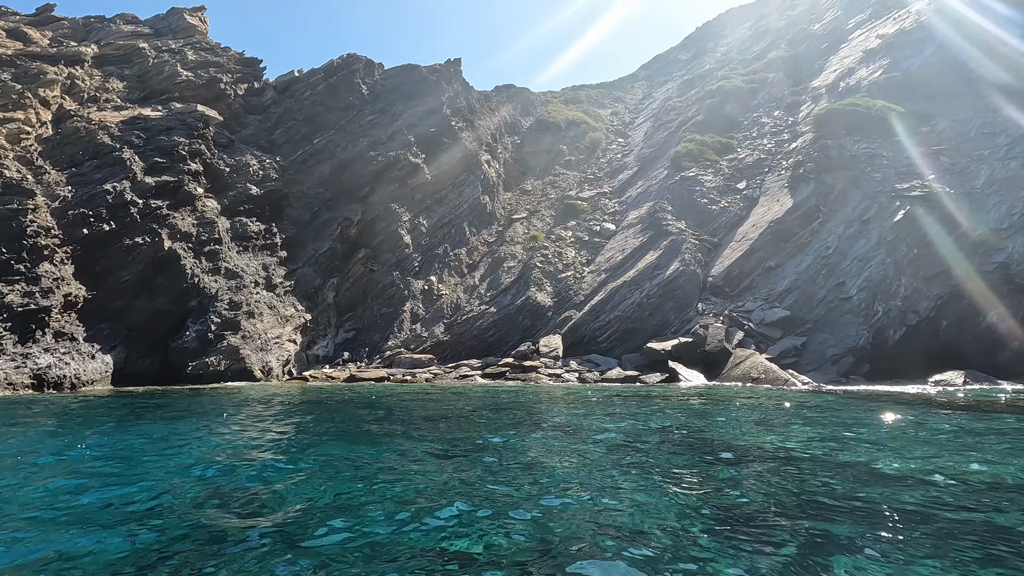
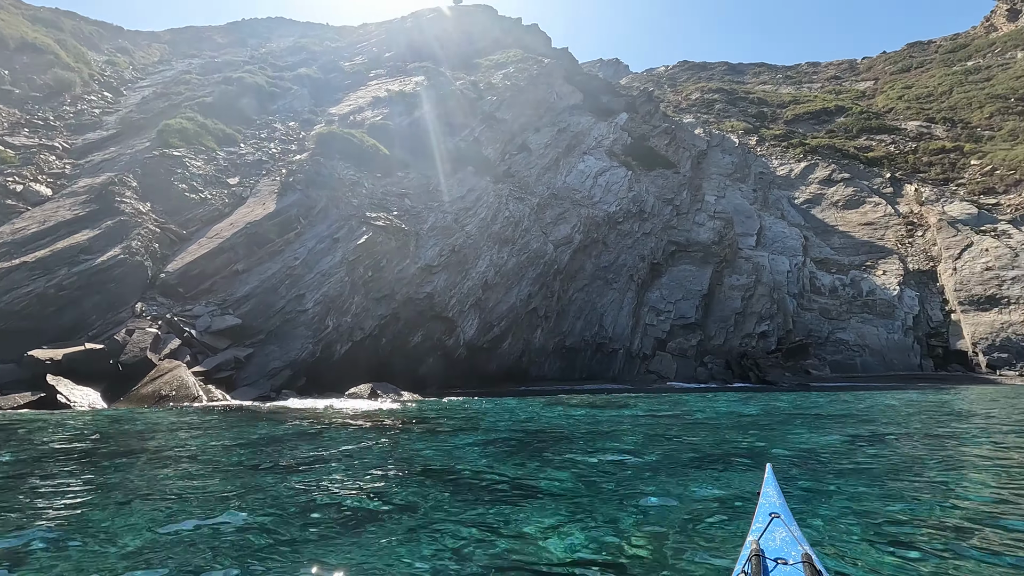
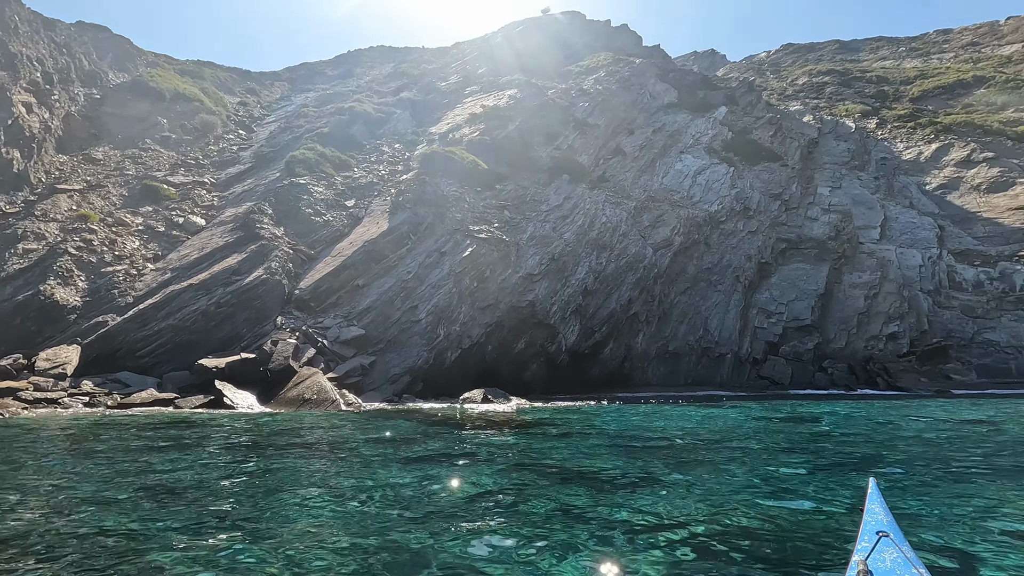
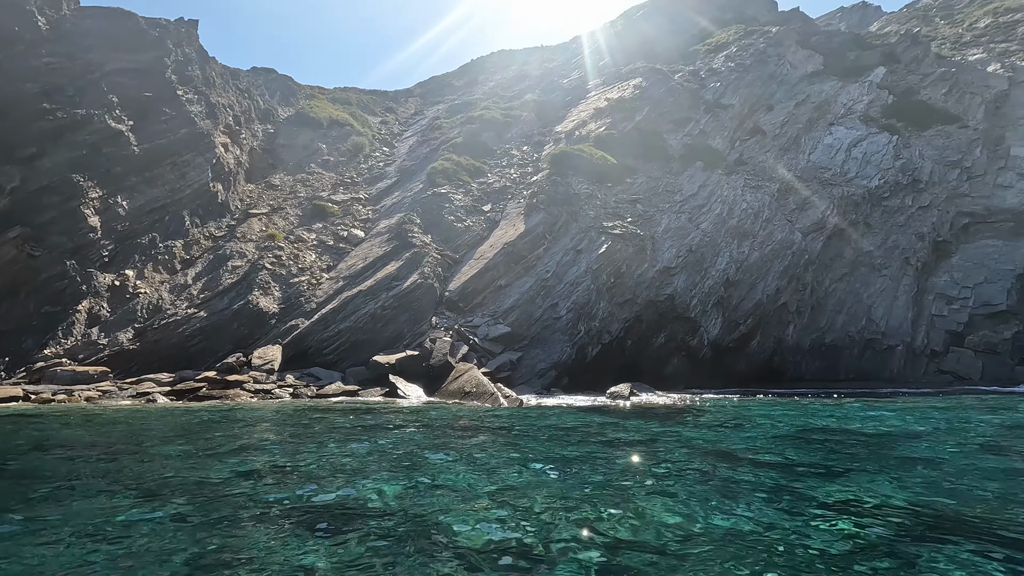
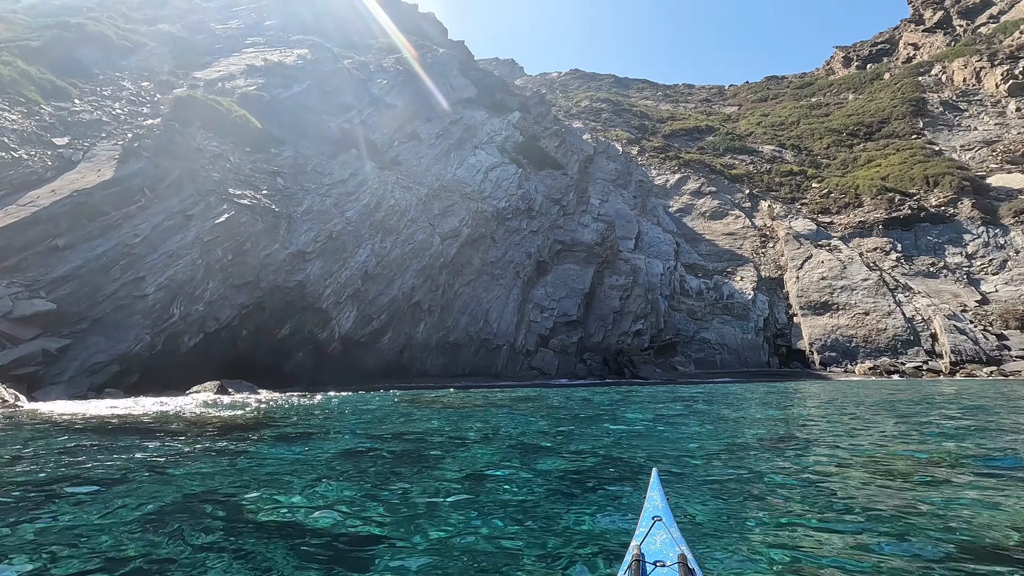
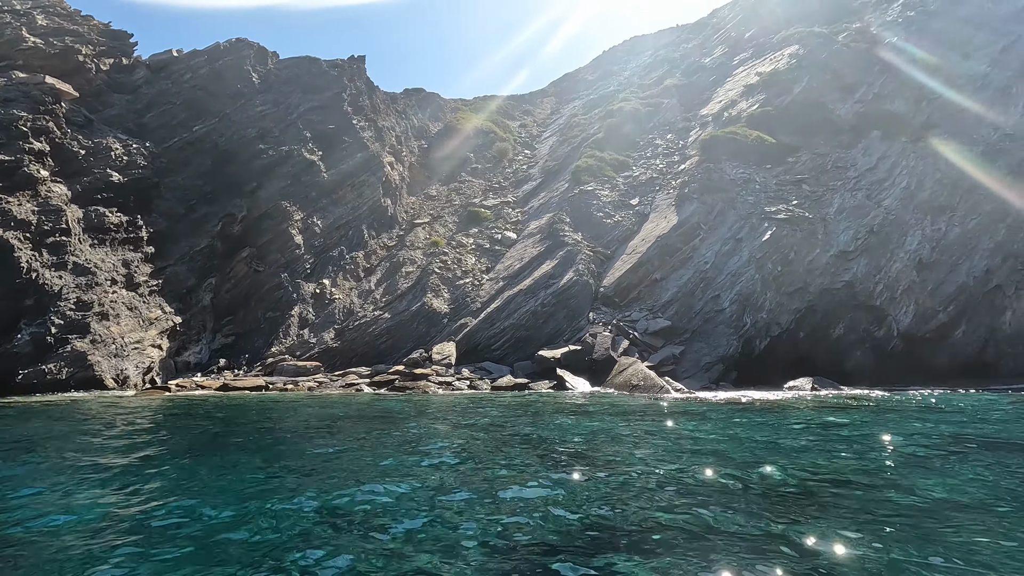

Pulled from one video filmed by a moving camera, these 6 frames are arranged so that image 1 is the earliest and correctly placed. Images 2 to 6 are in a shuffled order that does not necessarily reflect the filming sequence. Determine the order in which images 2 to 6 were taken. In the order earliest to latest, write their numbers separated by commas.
6, 4, 3, 2, 5
